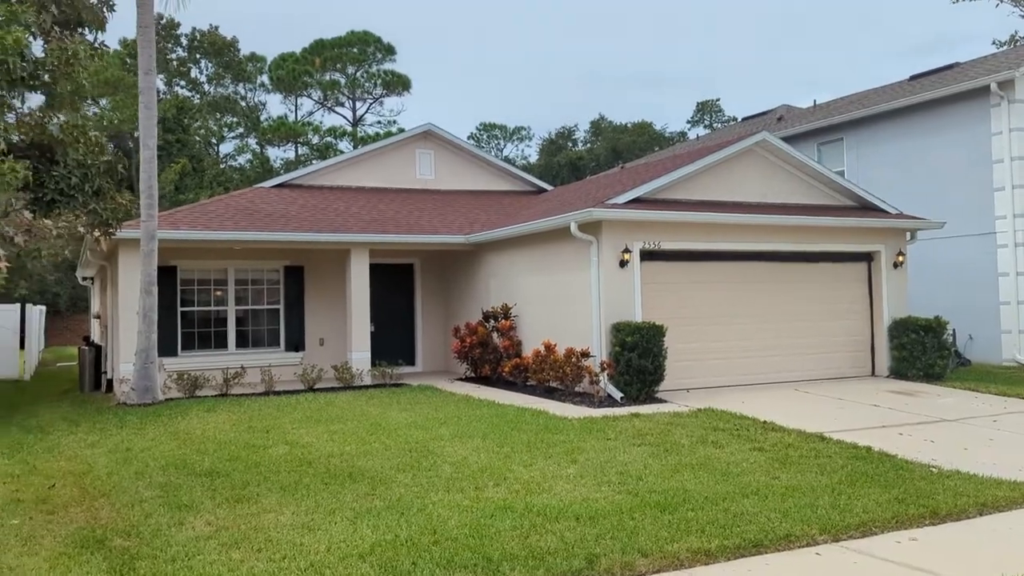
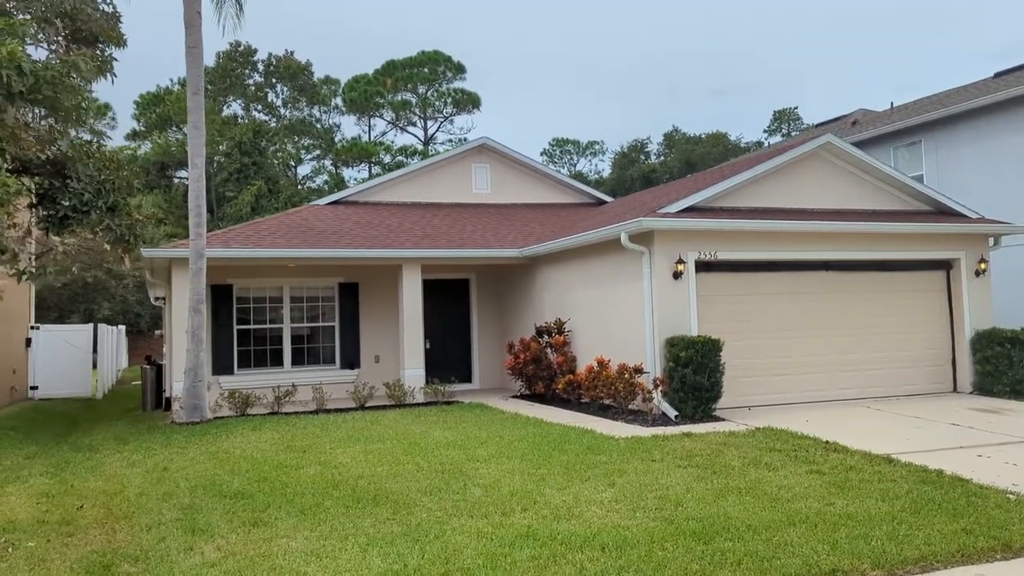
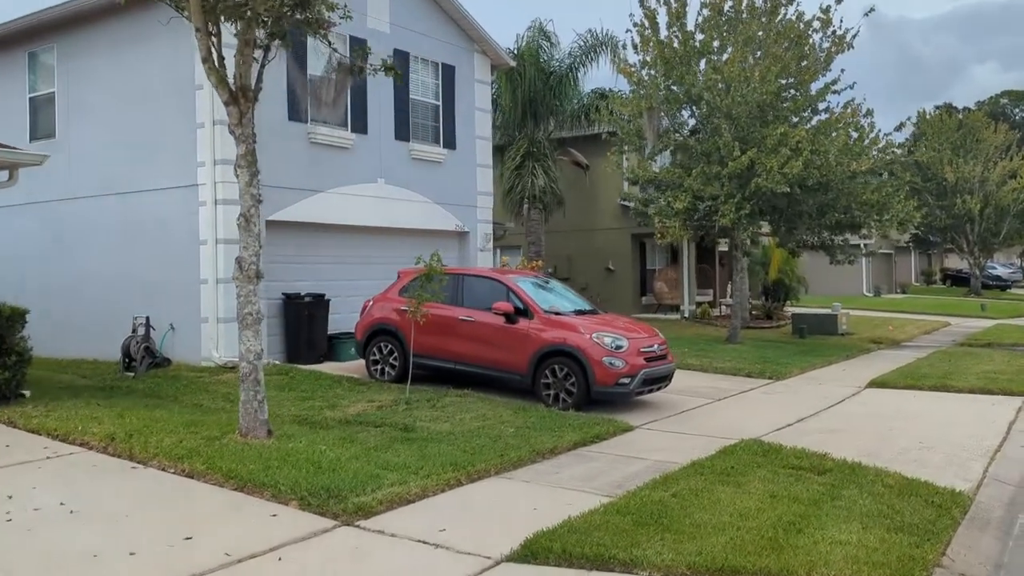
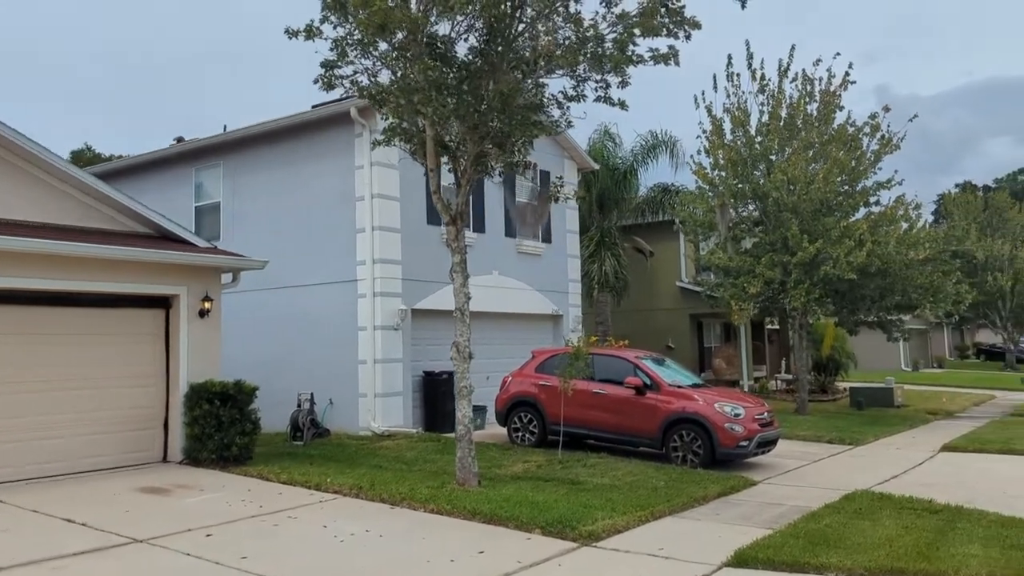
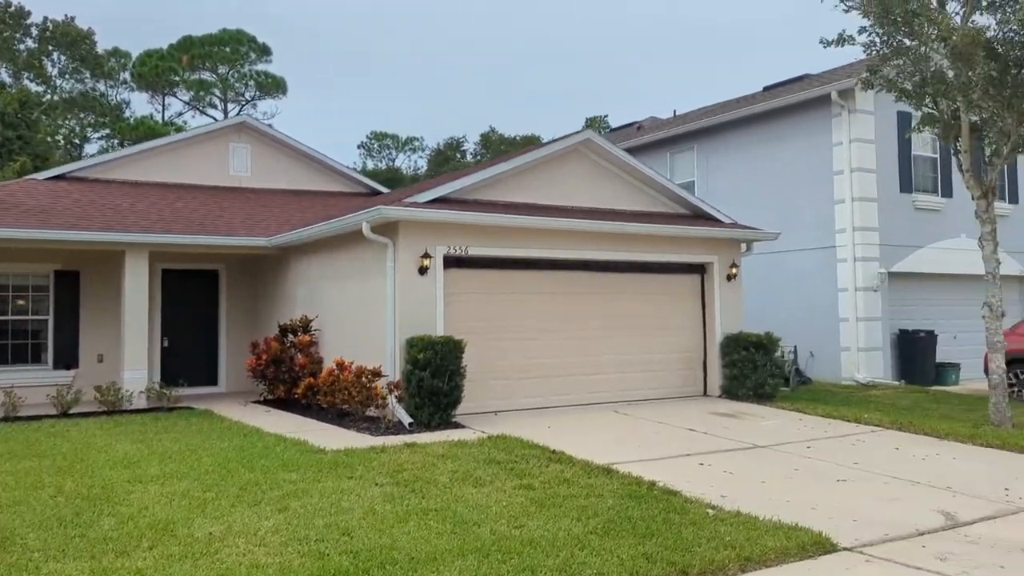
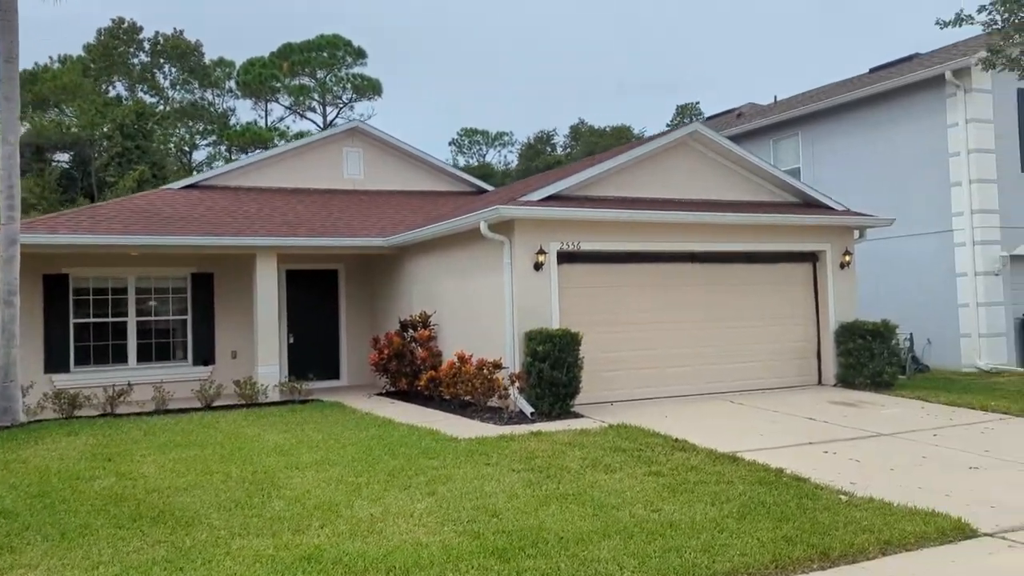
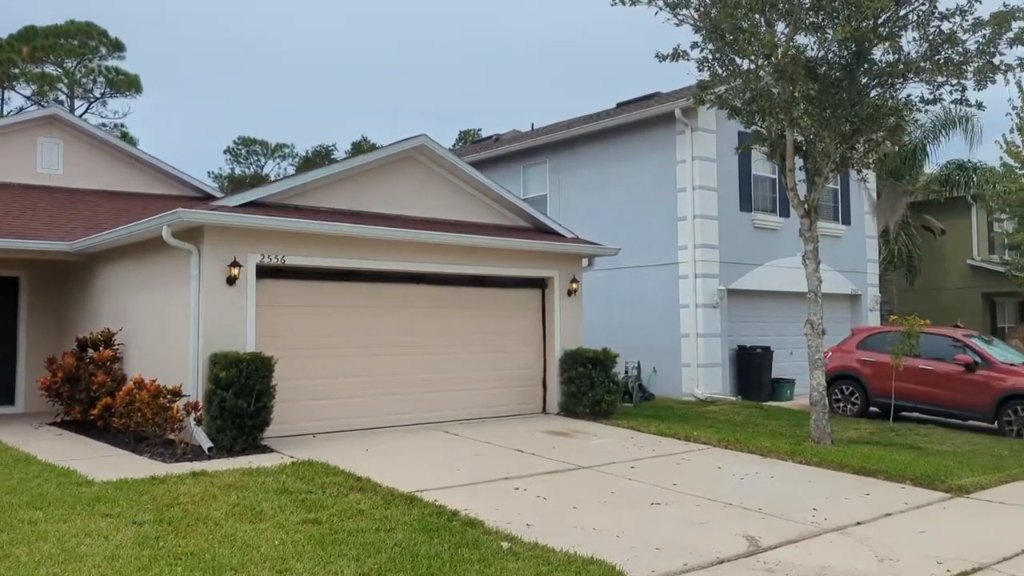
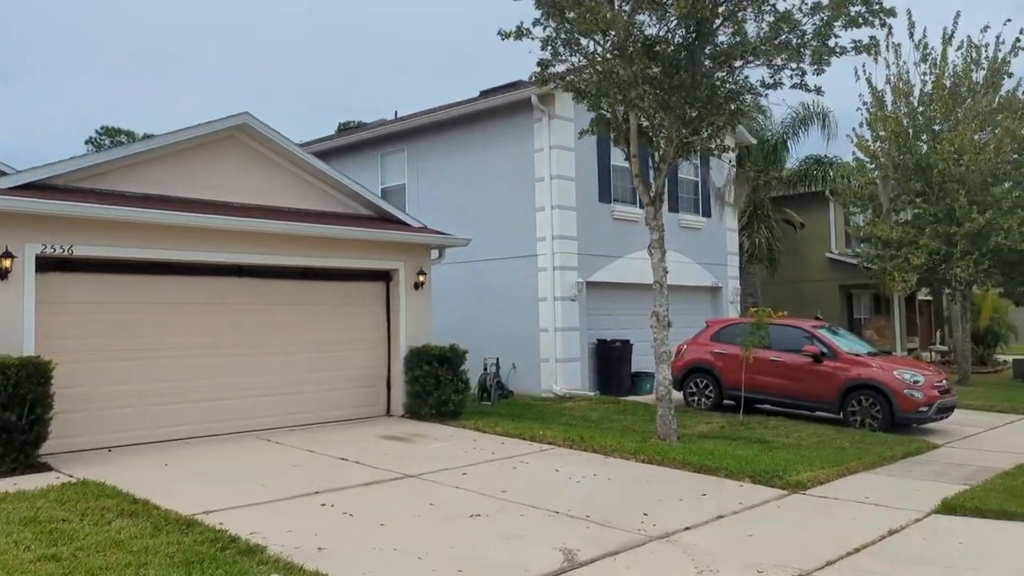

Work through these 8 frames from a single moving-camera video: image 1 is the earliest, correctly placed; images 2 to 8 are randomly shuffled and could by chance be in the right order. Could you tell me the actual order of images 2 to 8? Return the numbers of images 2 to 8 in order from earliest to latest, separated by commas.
2, 6, 5, 7, 8, 4, 3
